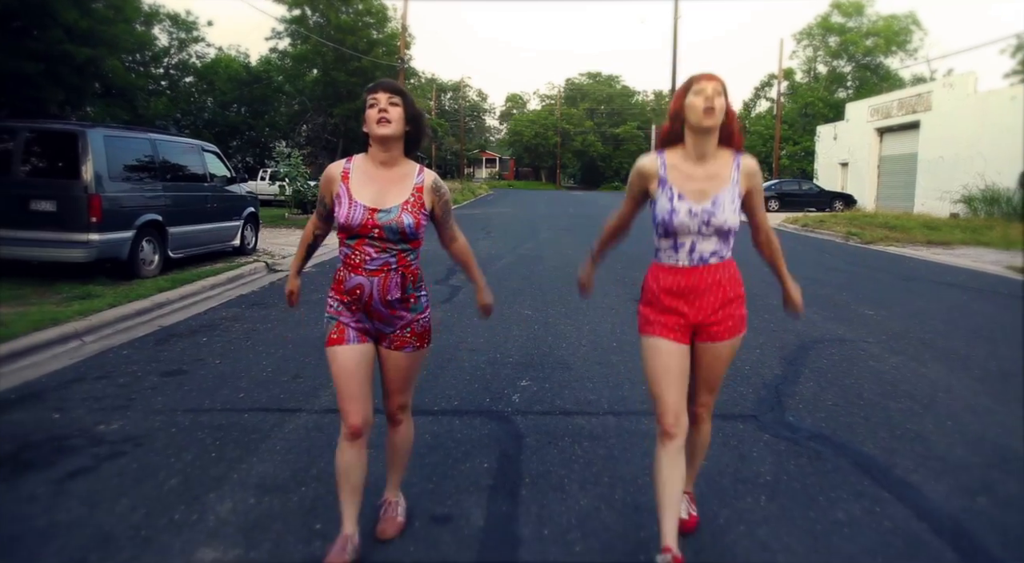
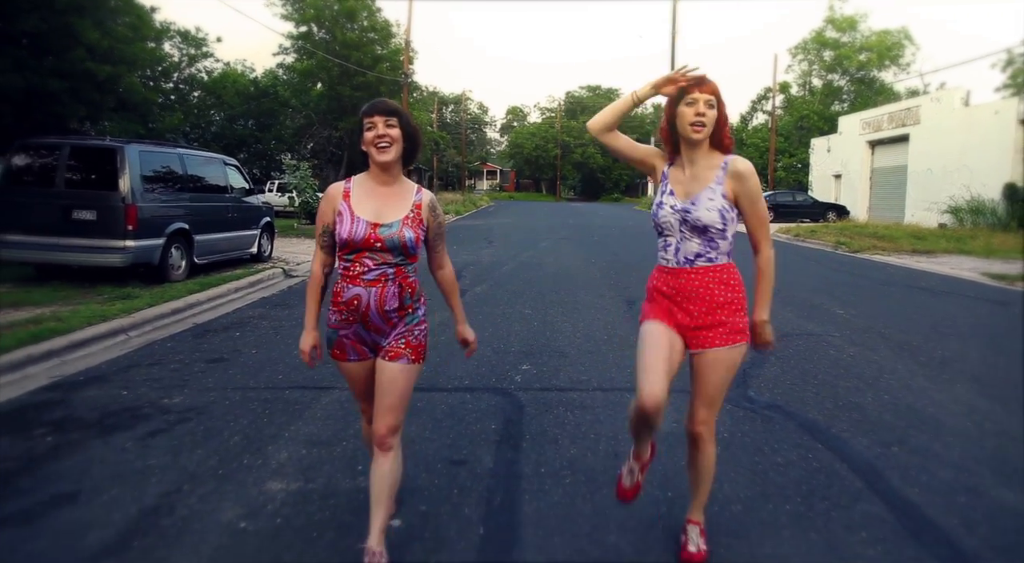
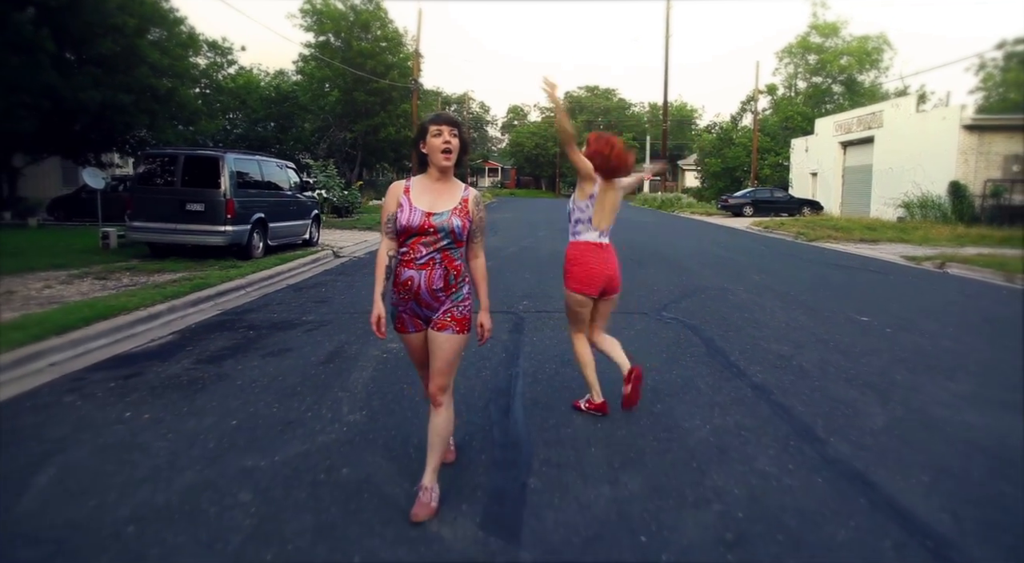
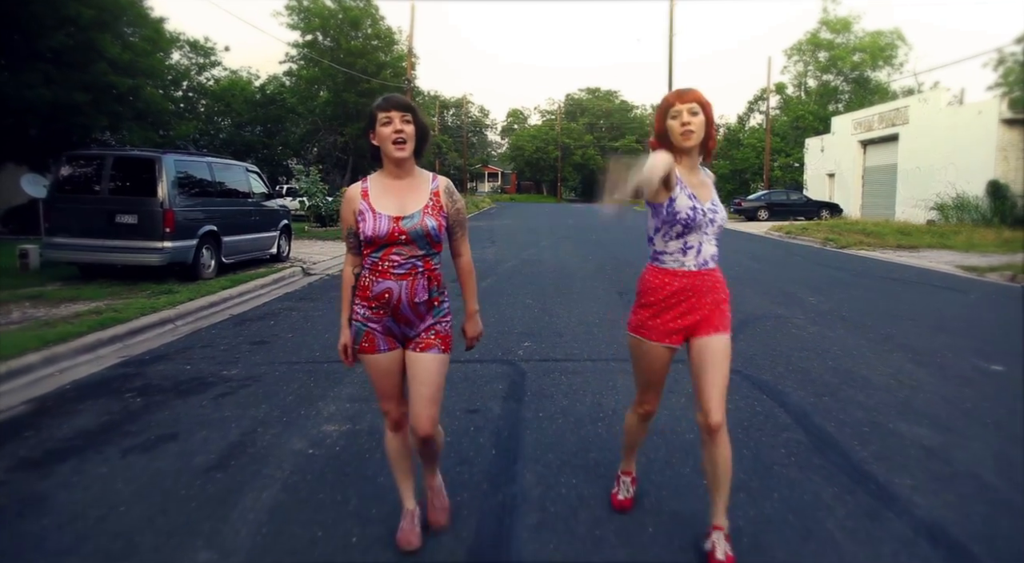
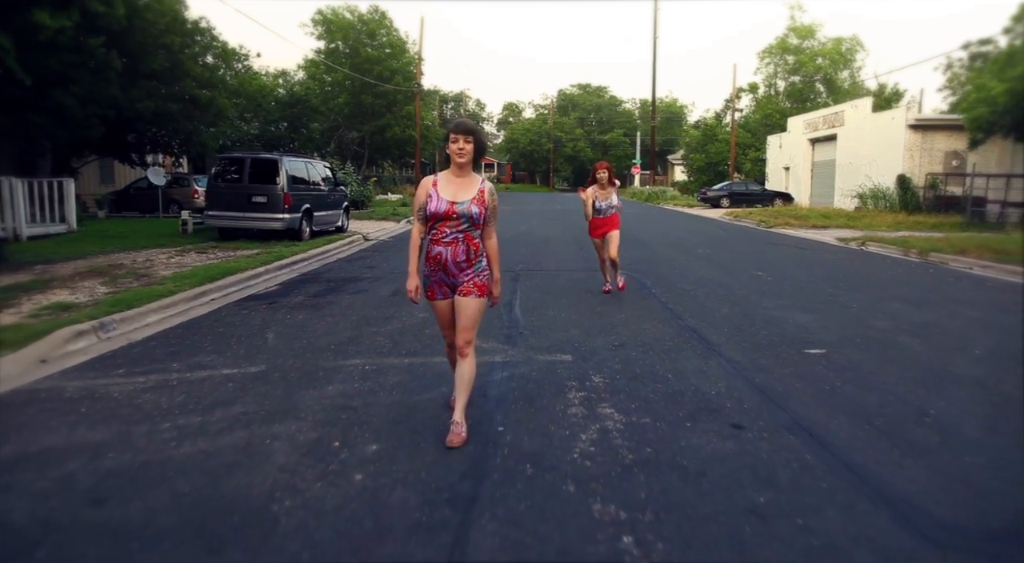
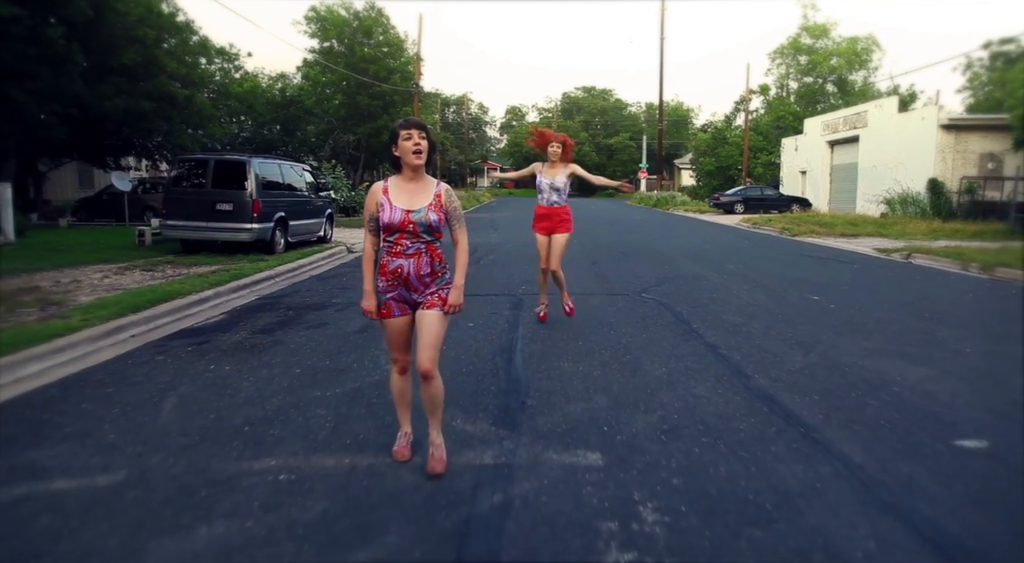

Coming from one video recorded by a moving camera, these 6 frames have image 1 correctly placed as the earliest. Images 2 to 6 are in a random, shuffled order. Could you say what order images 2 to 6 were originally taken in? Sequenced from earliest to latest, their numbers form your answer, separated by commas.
2, 4, 3, 6, 5
